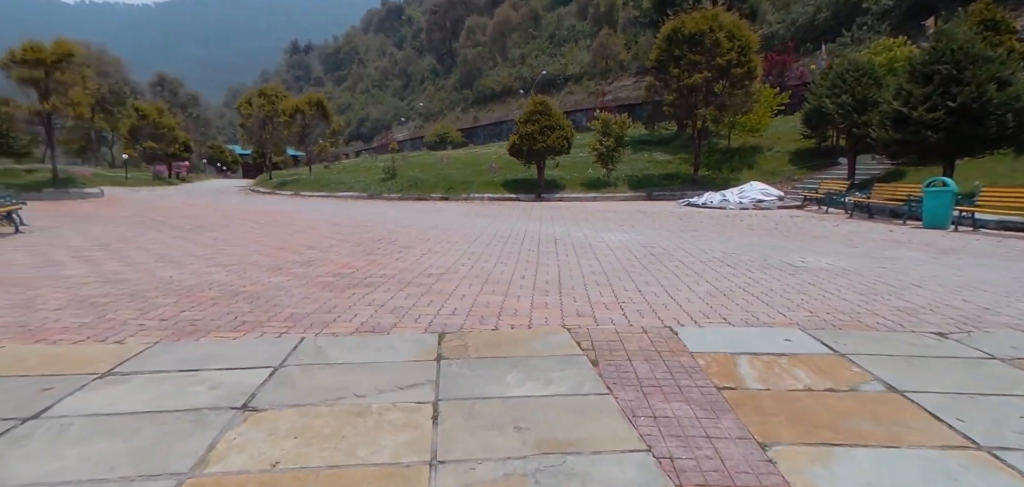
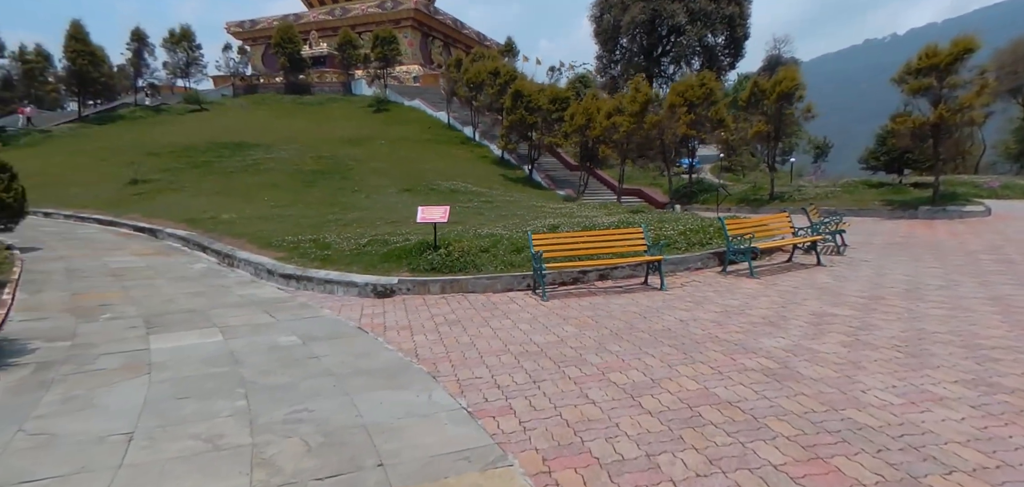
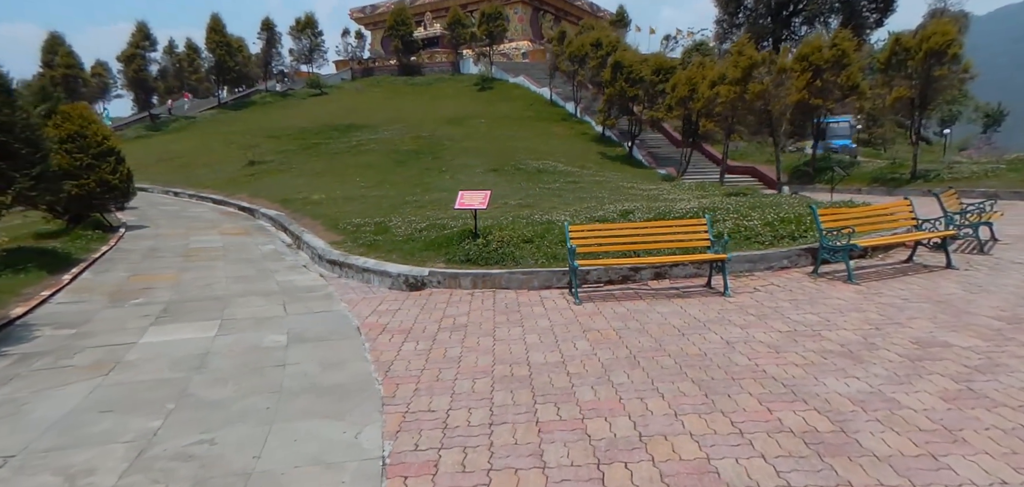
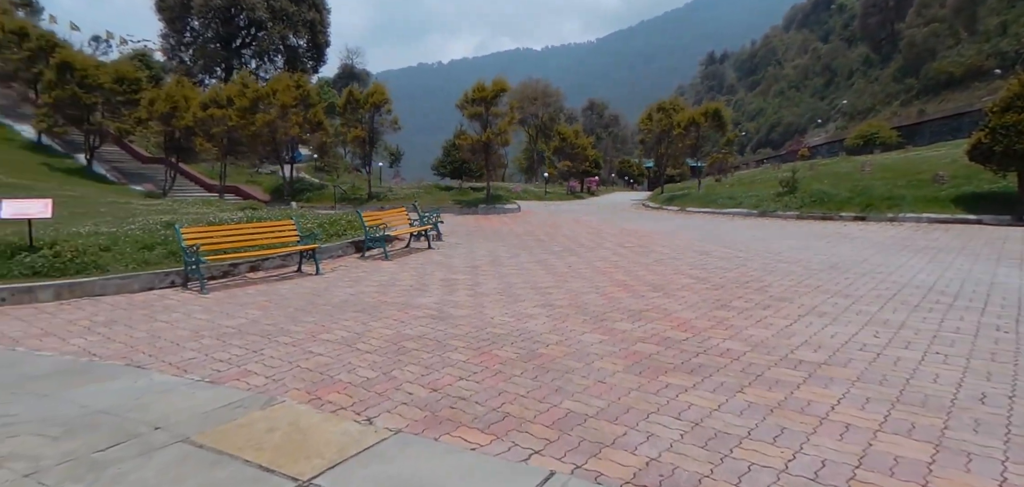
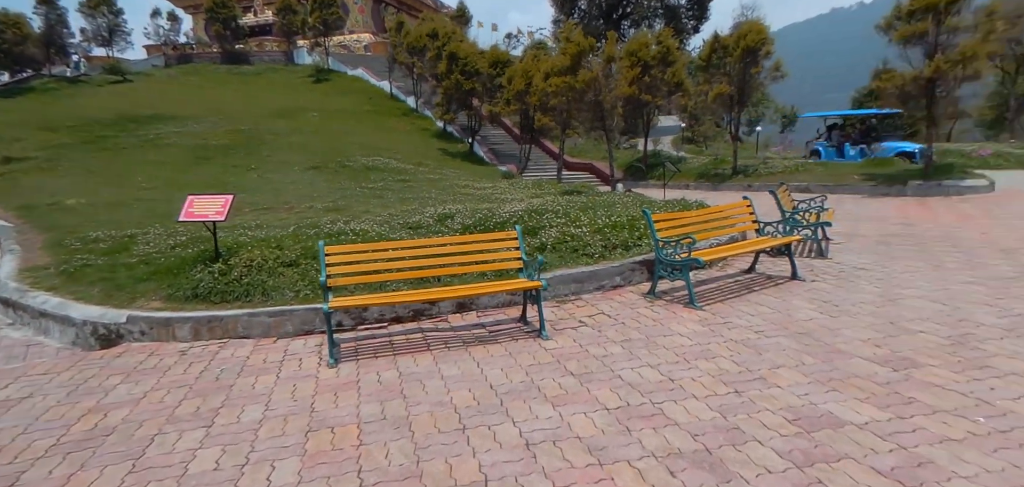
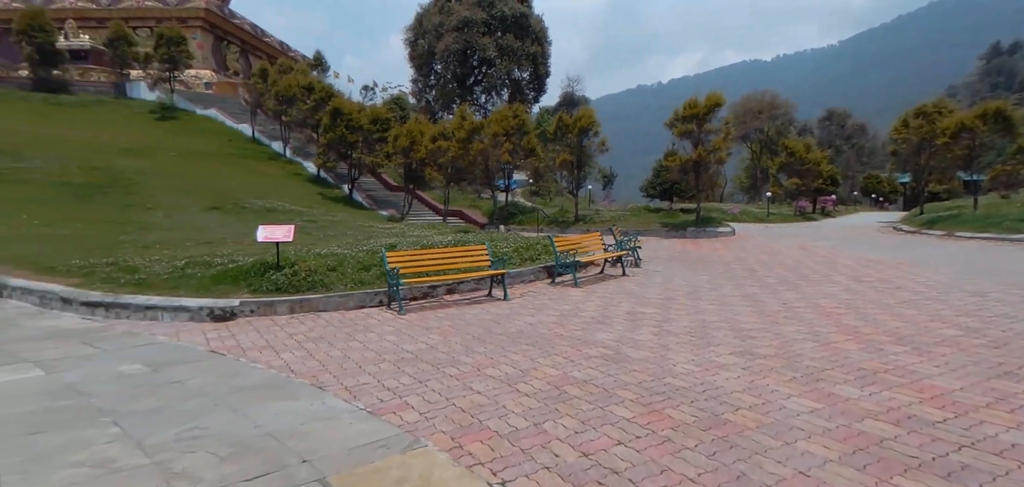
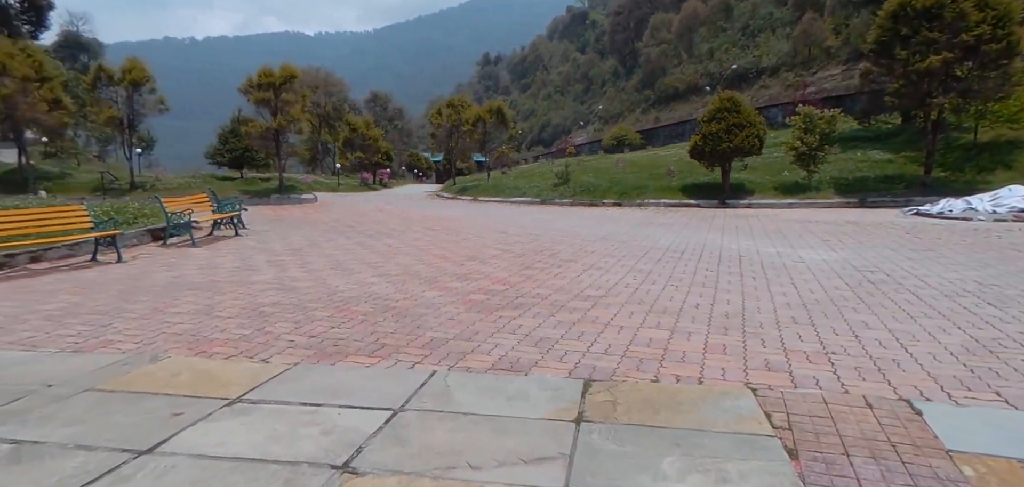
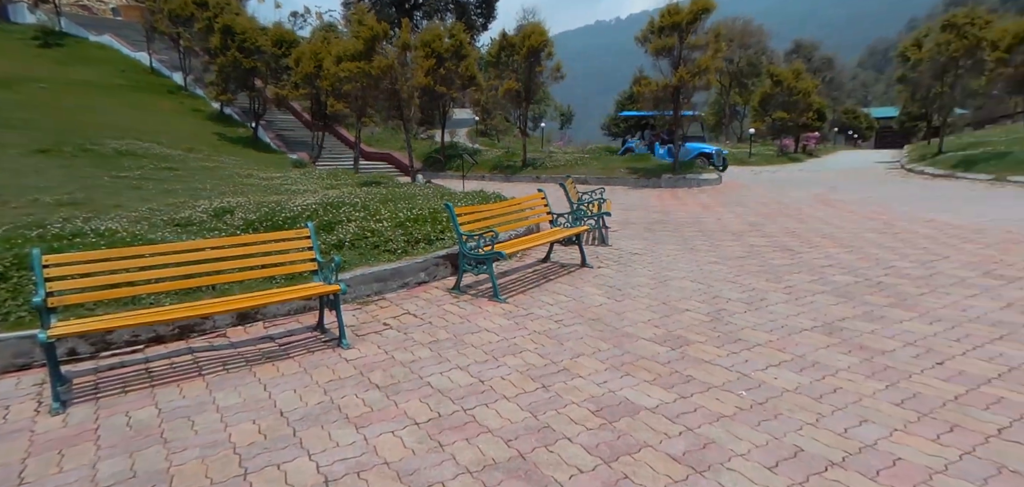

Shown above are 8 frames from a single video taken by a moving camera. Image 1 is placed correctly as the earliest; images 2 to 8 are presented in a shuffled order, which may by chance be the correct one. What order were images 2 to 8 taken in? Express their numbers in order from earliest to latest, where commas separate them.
7, 4, 6, 2, 3, 5, 8
